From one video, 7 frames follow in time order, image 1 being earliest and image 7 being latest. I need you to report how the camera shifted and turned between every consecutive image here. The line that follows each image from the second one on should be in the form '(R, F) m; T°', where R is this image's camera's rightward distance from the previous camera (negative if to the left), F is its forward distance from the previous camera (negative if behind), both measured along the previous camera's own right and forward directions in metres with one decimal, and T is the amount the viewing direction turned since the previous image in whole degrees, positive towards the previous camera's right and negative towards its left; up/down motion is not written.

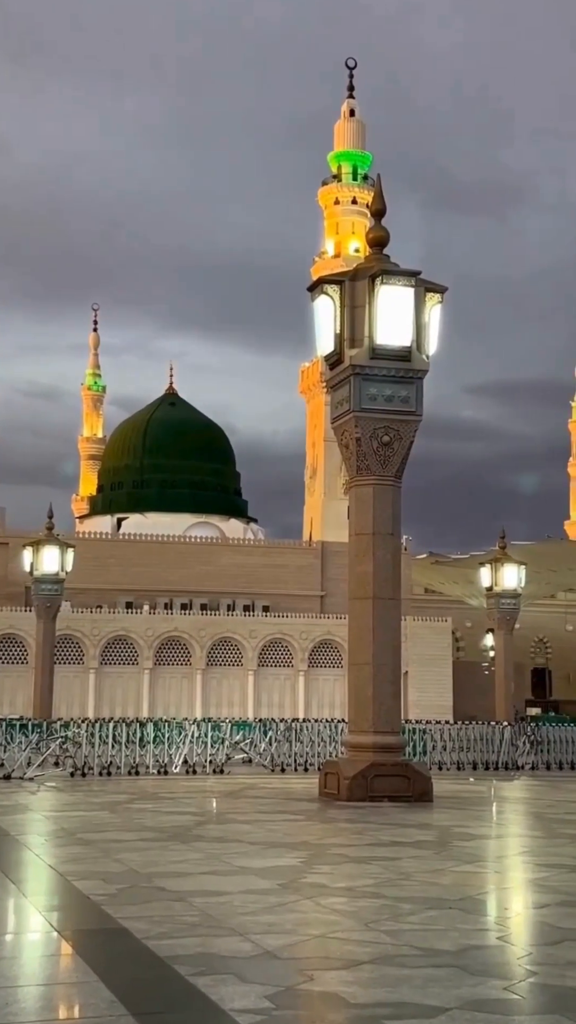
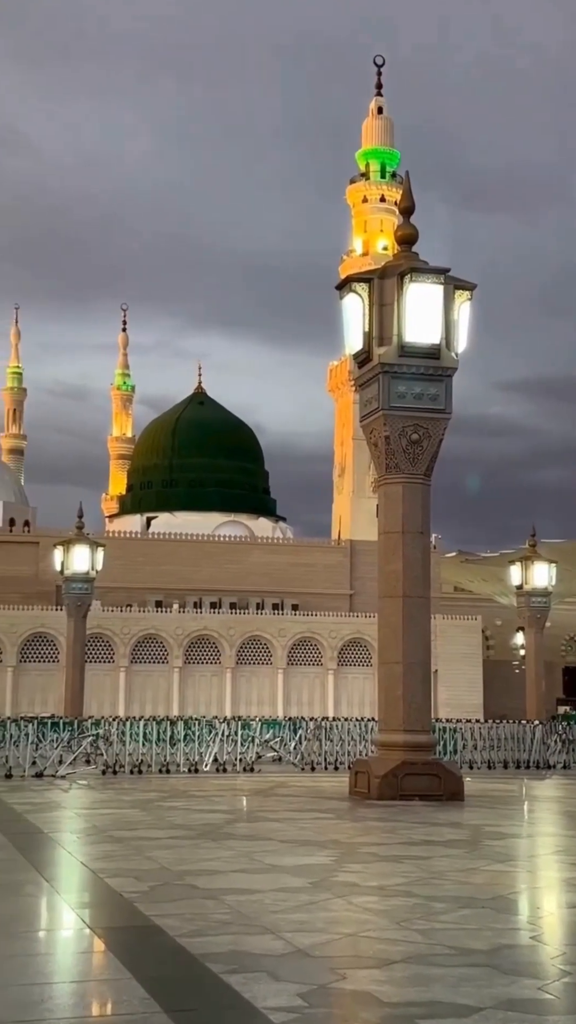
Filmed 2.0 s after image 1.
(0.0, 0.0) m; -1°
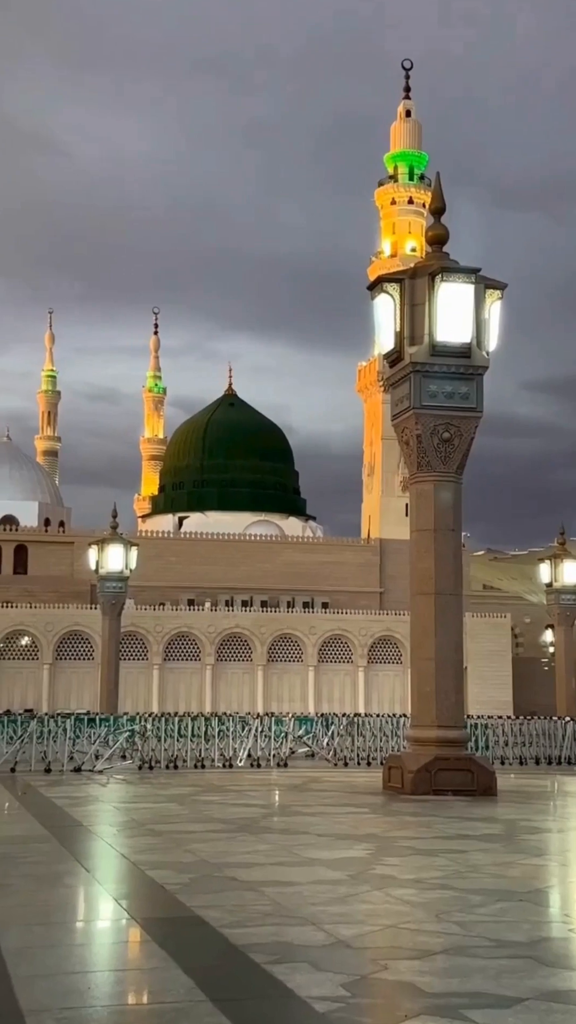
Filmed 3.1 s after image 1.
(-0.1, -0.1) m; -1°
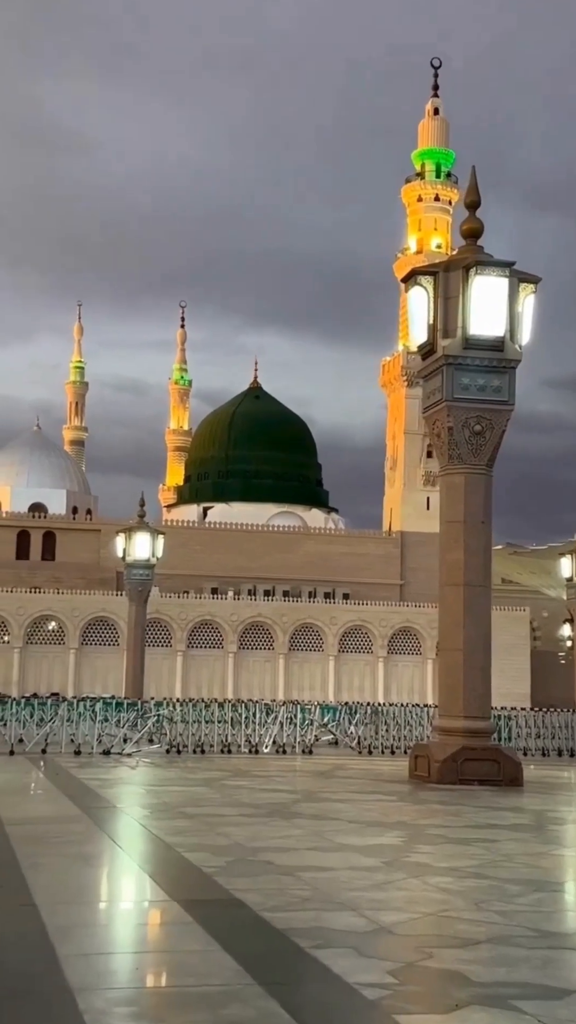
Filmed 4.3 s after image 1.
(-0.3, 0.0) m; +2°
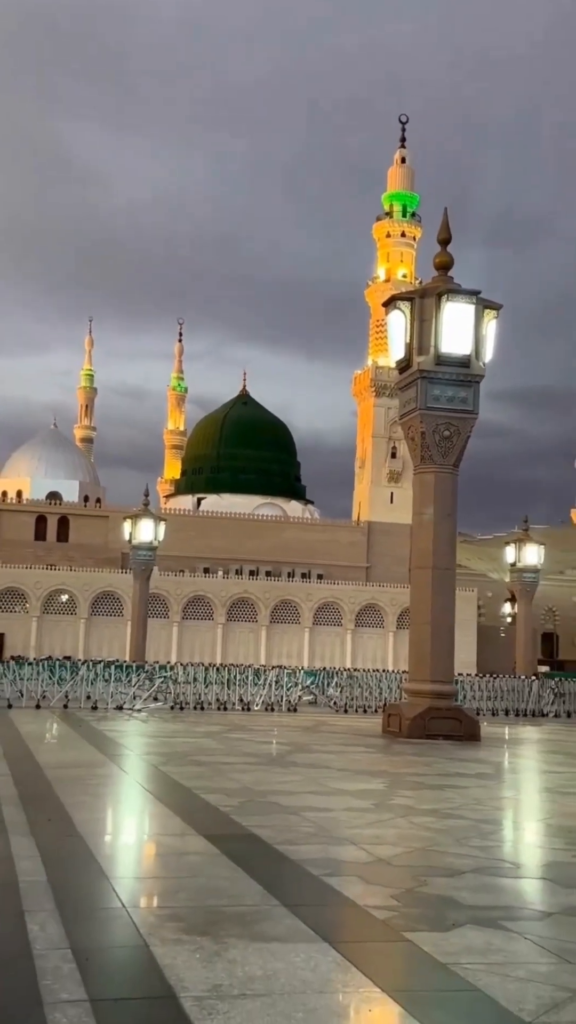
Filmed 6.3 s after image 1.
(-0.6, -0.9) m; +5°
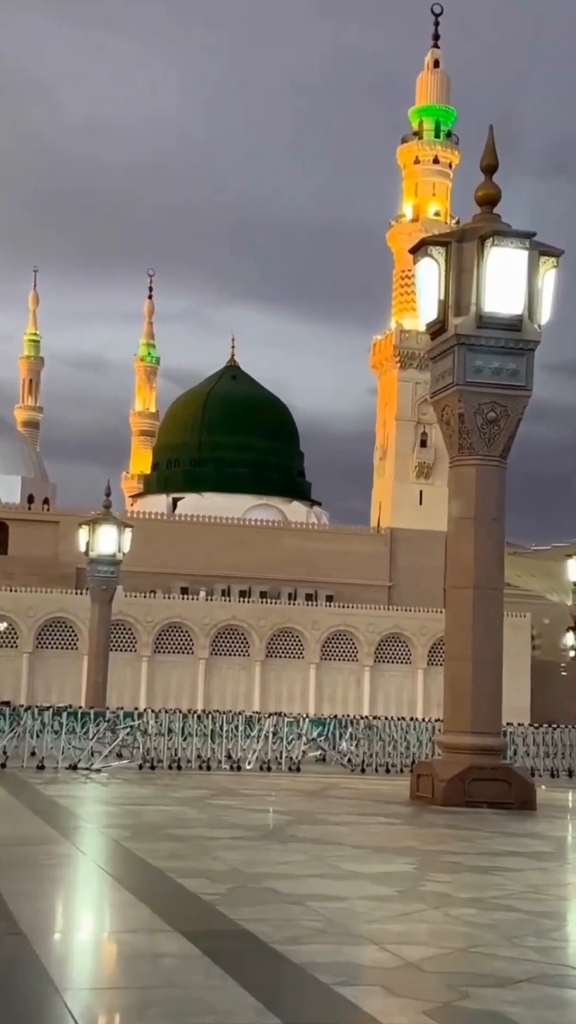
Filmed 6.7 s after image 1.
(+0.1, +1.6) m; -1°
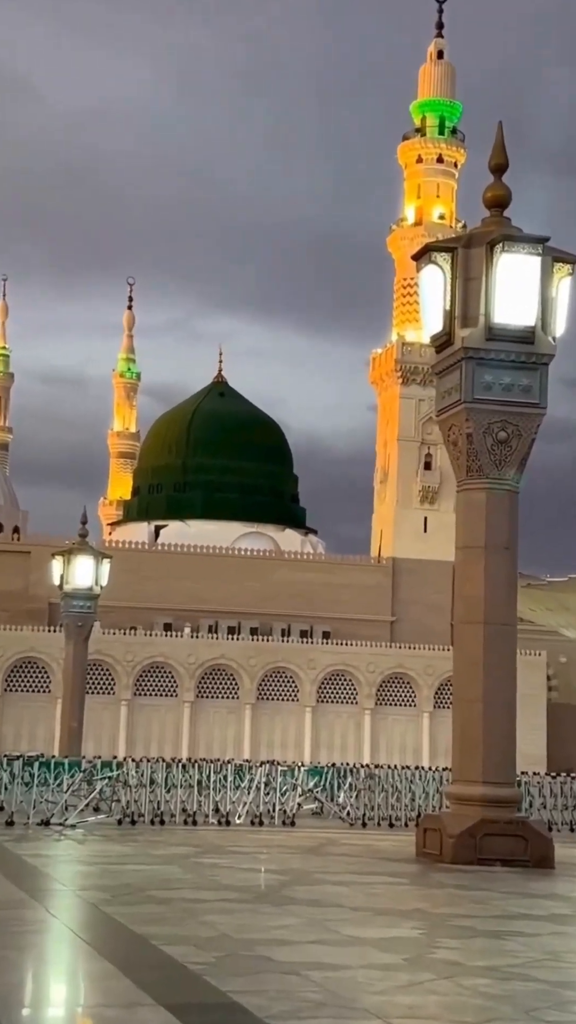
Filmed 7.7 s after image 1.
(0.0, +0.5) m; 0°
